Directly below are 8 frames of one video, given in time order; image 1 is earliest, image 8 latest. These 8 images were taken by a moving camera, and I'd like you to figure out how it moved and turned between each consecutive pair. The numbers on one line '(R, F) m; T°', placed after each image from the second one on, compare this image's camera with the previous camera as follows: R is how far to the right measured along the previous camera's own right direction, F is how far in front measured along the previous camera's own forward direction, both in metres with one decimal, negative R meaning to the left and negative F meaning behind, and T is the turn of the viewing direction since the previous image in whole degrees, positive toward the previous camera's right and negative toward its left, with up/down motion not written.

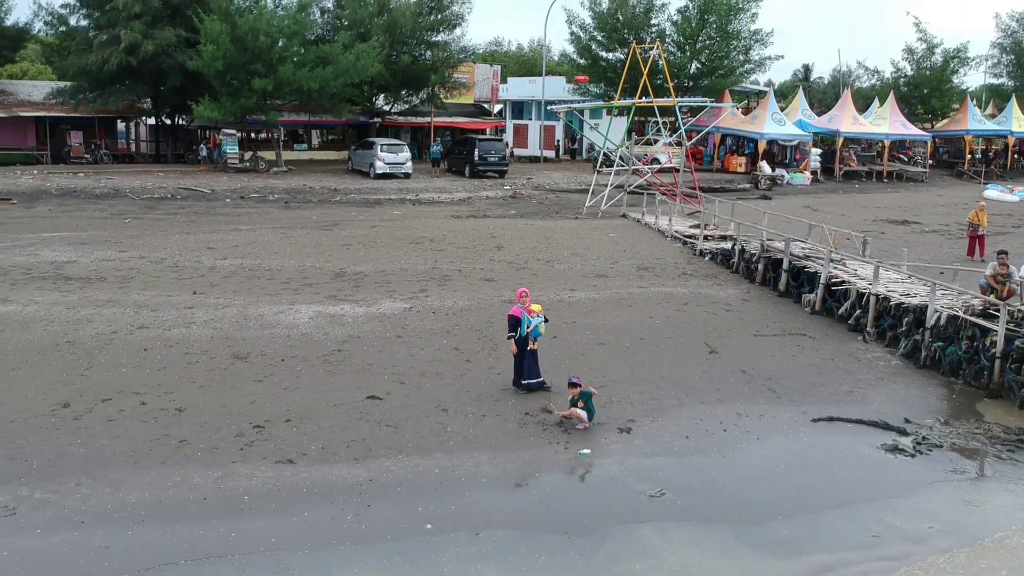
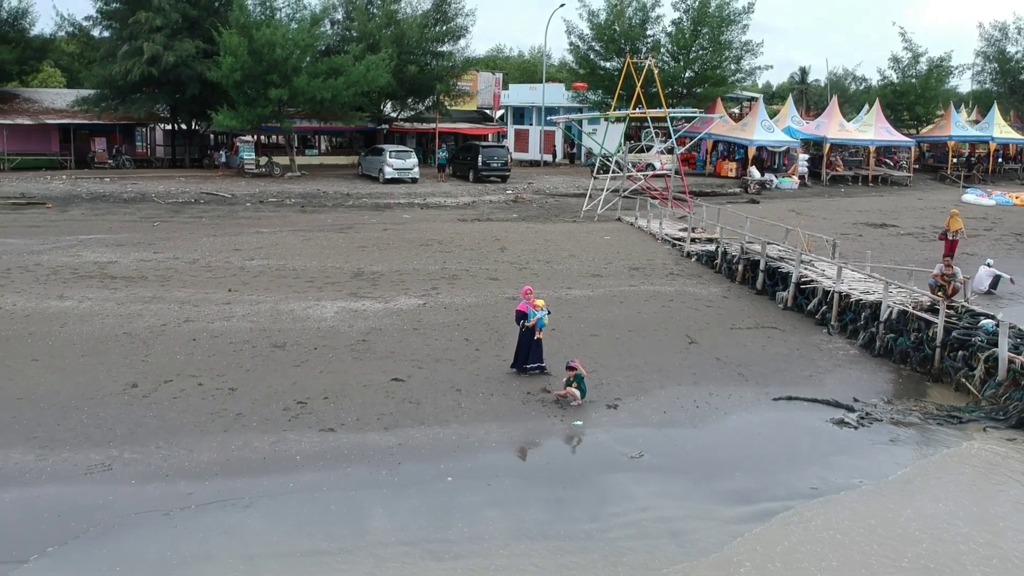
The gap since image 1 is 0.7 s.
(0.0, -1.0) m; 0°
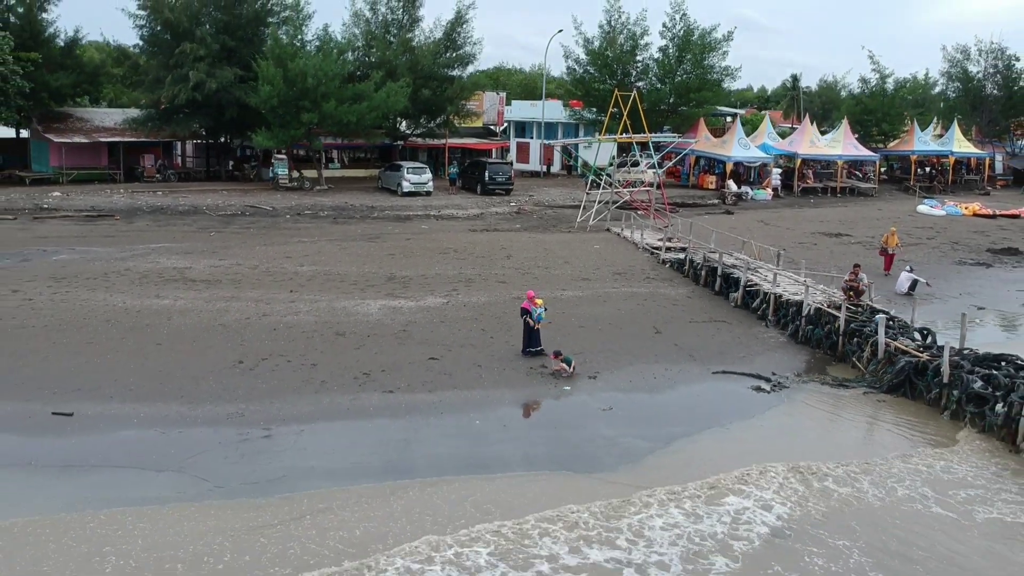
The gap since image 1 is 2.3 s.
(-0.1, -2.4) m; 0°
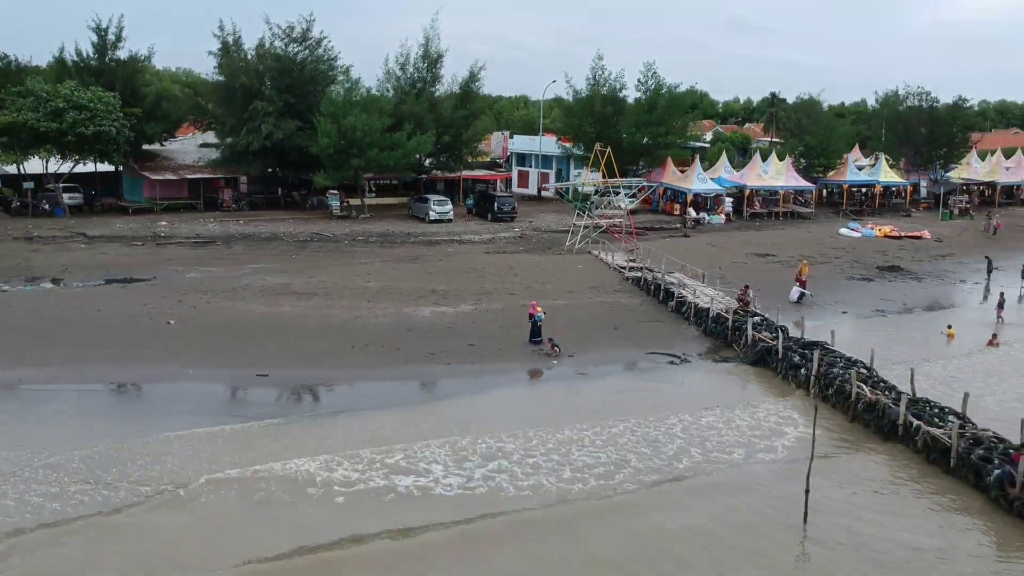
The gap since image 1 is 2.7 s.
(-0.2, -5.6) m; 0°
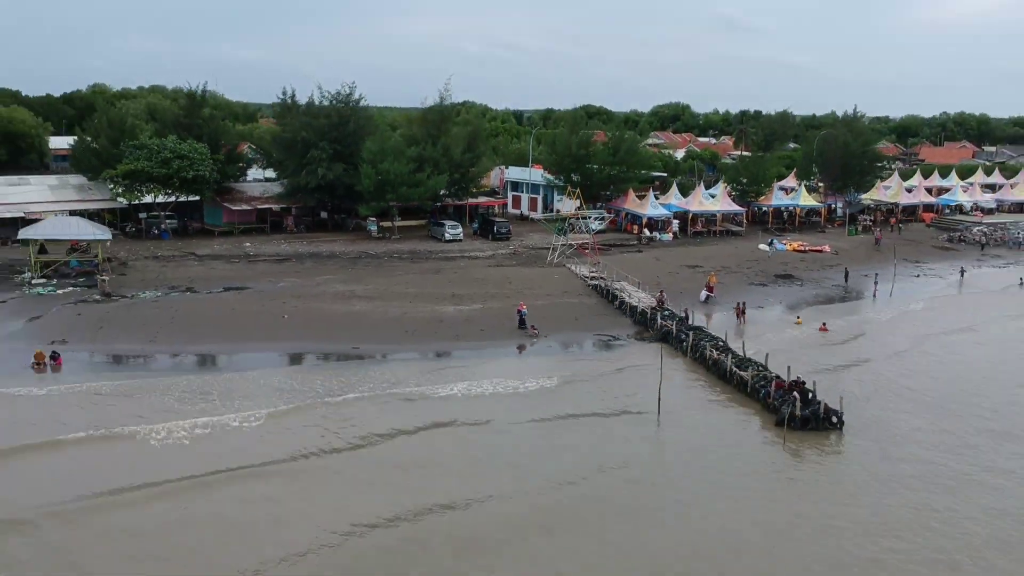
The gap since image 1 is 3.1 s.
(0.0, -8.4) m; 0°
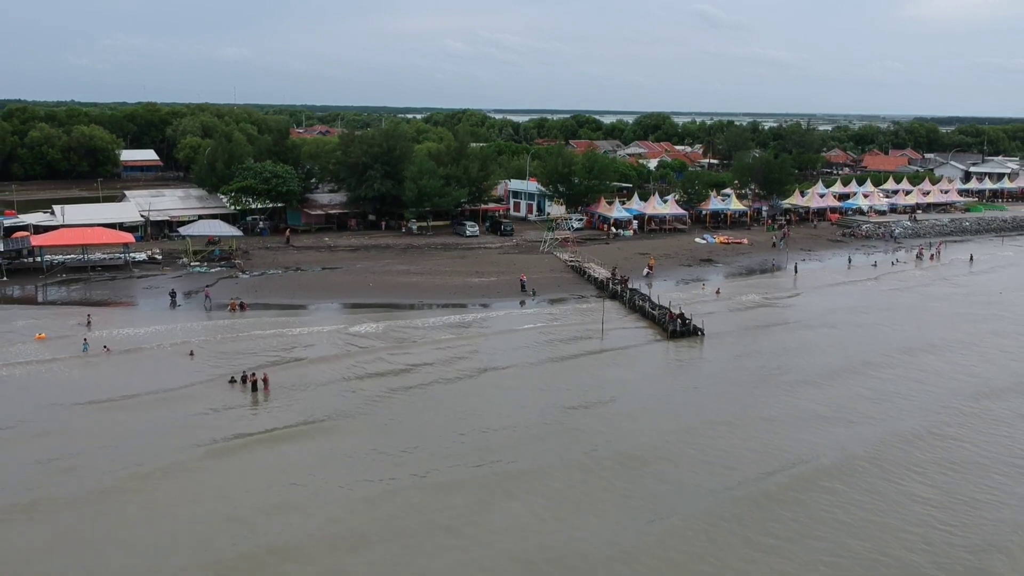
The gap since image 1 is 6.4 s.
(-0.5, -13.3) m; 0°
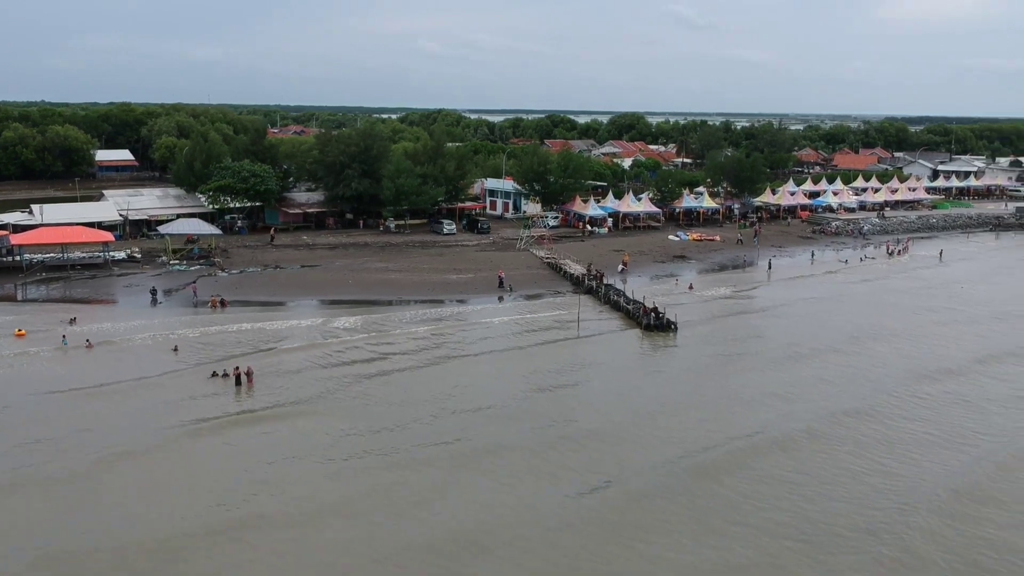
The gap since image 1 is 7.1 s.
(+0.1, -0.8) m; +2°
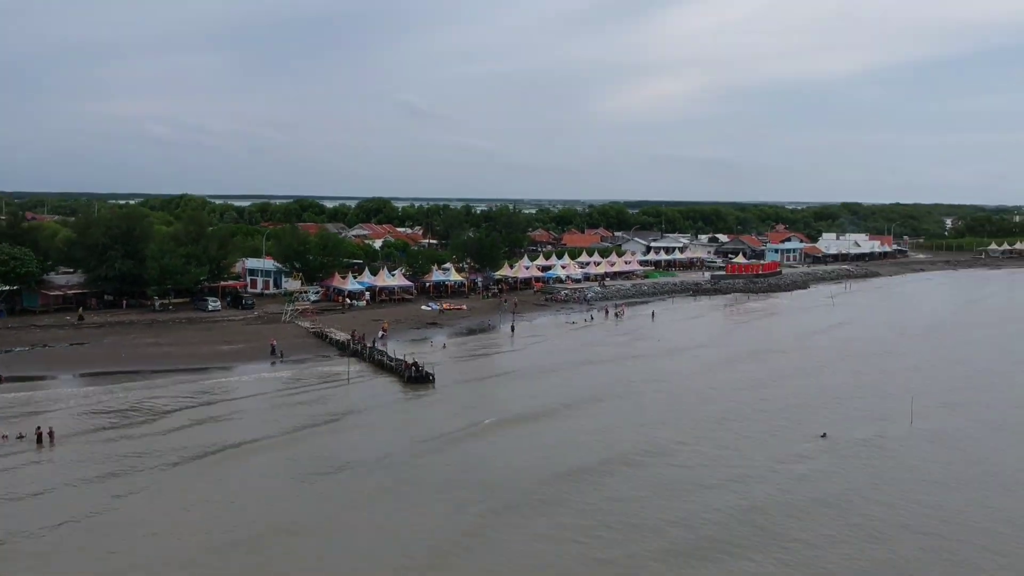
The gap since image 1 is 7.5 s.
(-0.6, -7.1) m; +18°
